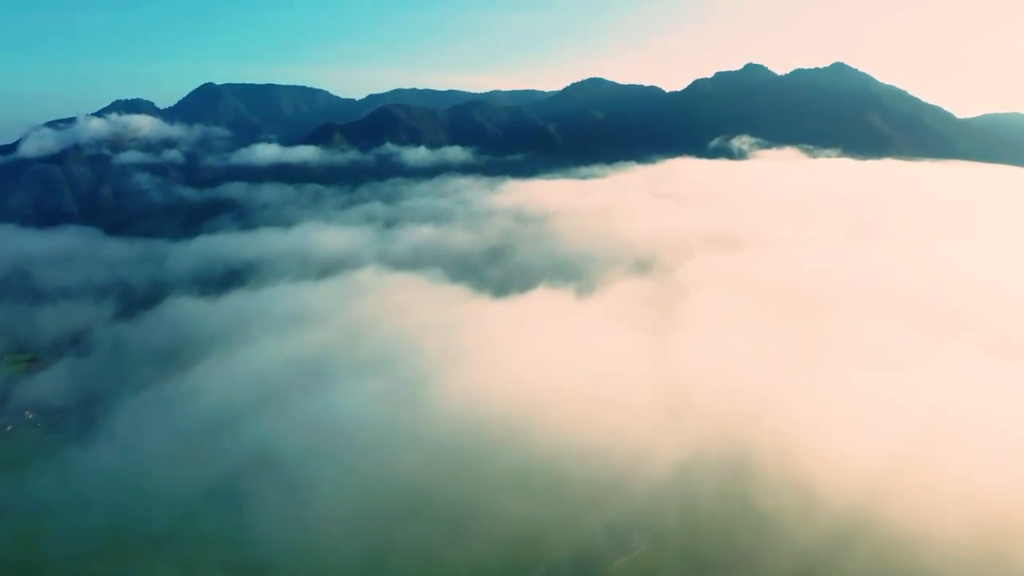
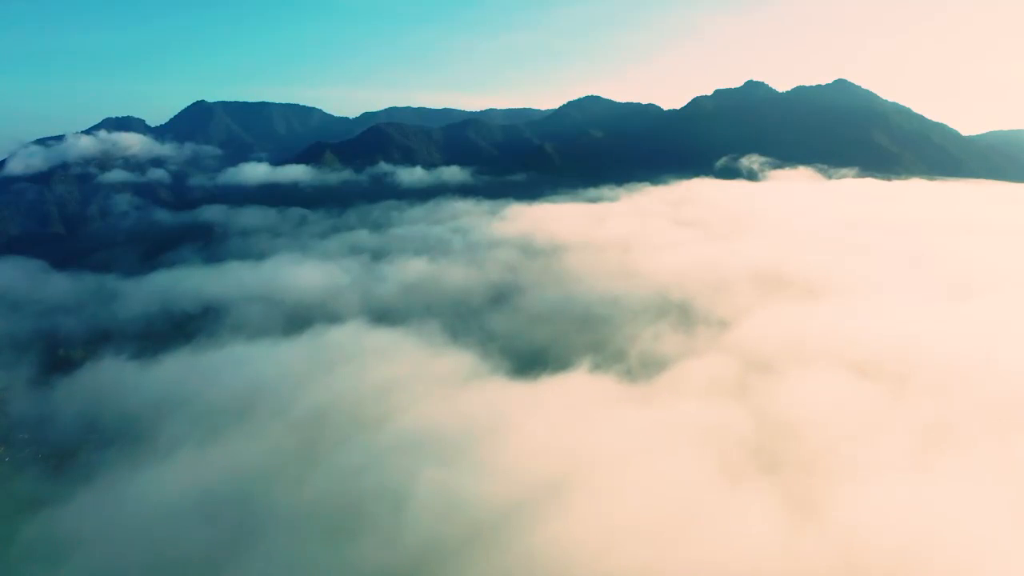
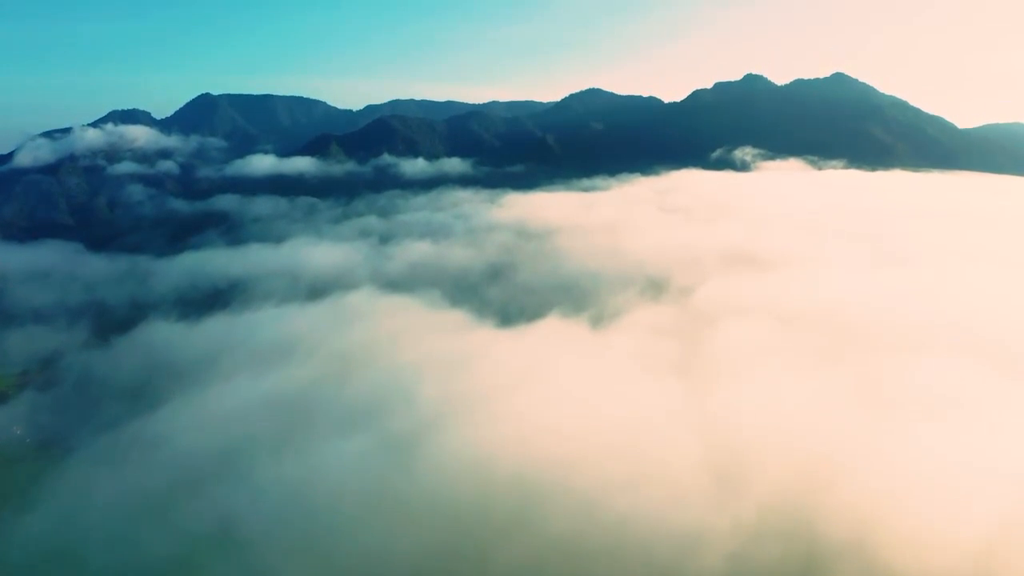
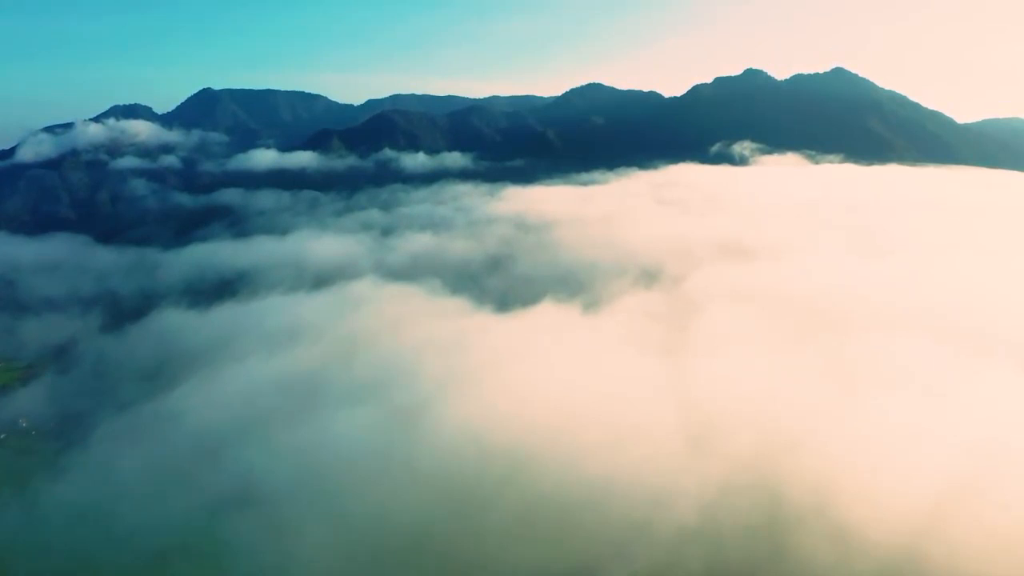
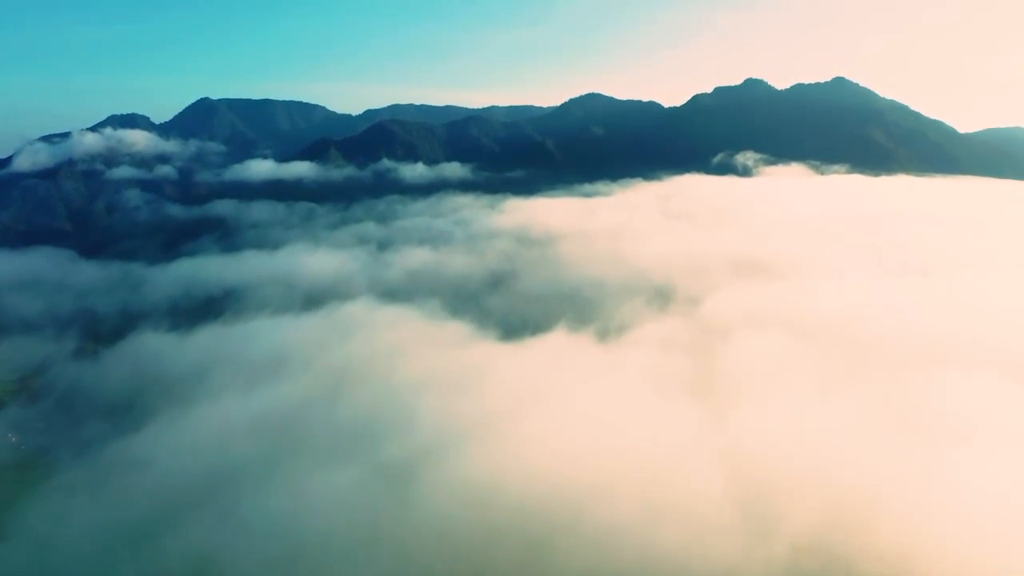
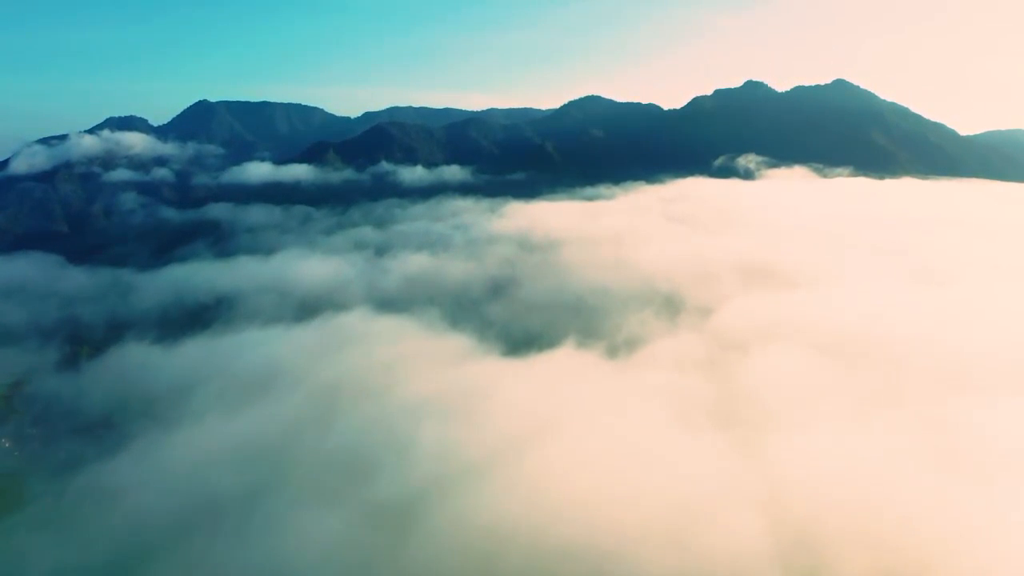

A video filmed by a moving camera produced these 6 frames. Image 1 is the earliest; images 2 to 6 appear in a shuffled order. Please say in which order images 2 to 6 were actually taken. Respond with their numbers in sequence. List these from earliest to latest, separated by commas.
4, 3, 5, 6, 2
